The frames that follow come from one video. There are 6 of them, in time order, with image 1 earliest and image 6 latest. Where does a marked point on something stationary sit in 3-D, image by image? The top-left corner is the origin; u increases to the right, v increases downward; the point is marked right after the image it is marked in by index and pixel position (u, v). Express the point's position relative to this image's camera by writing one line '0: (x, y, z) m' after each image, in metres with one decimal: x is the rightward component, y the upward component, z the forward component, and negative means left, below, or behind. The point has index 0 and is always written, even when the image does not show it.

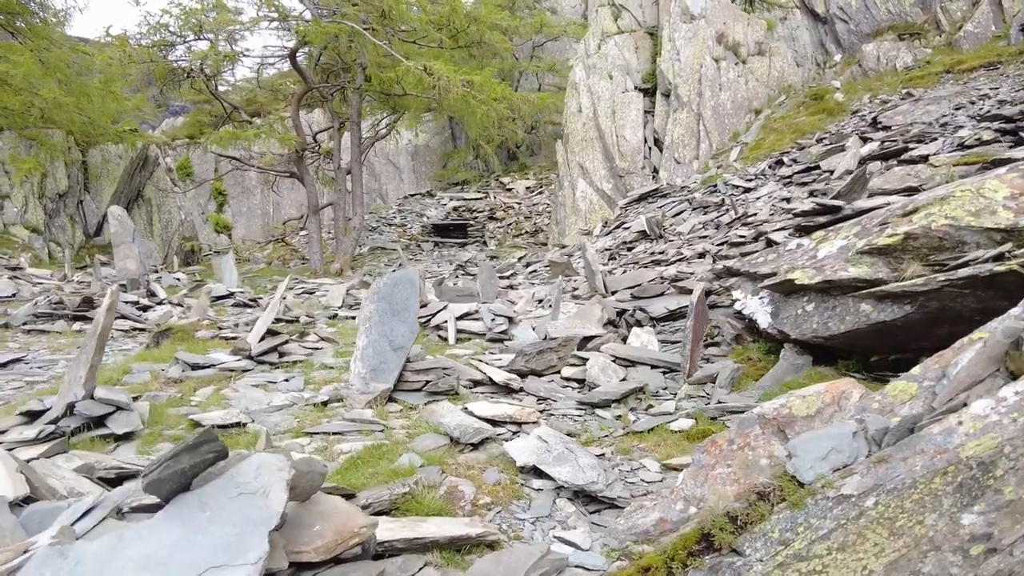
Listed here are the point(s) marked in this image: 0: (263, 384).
0: (-1.6, -0.6, +4.4) m
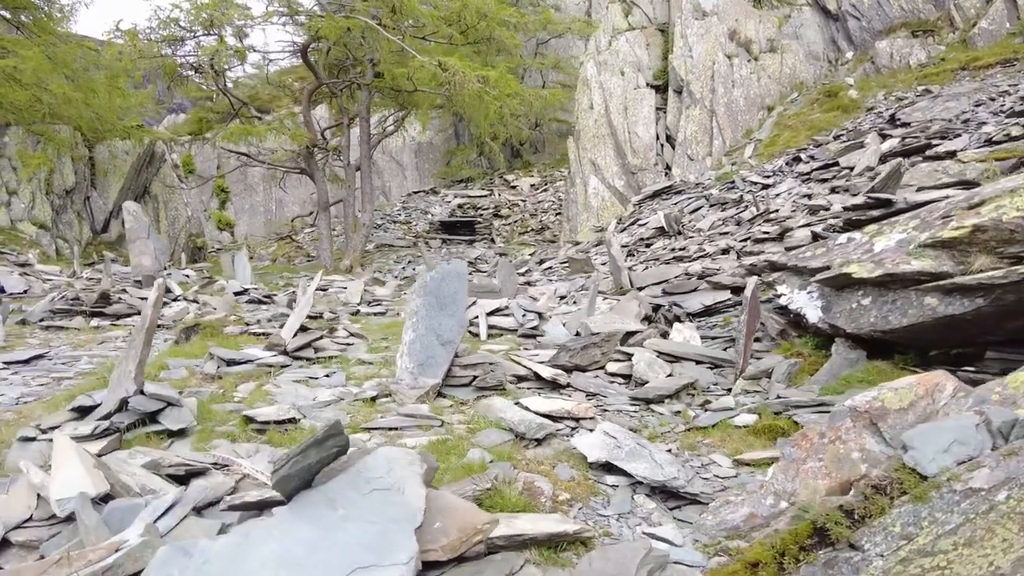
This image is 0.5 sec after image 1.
0: (-1.3, -0.6, +4.3) m
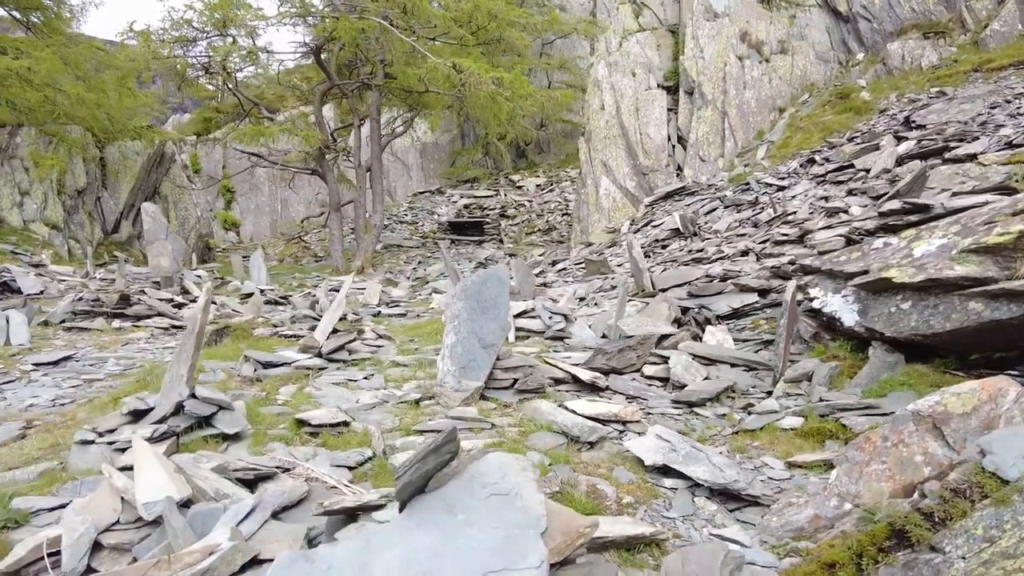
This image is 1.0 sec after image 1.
0: (-1.1, -0.6, +4.3) m
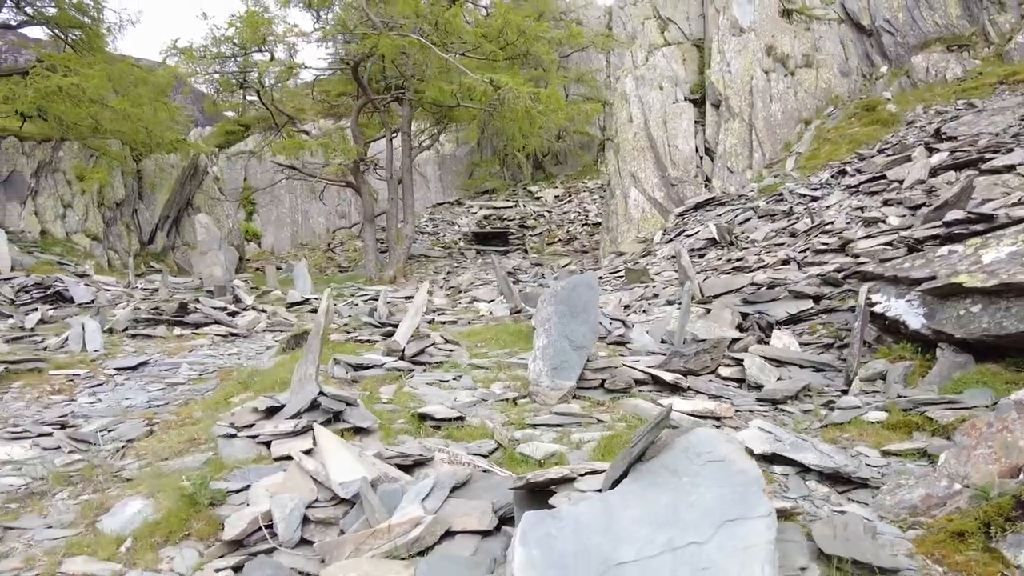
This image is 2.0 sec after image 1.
0: (-0.5, -0.7, +4.6) m
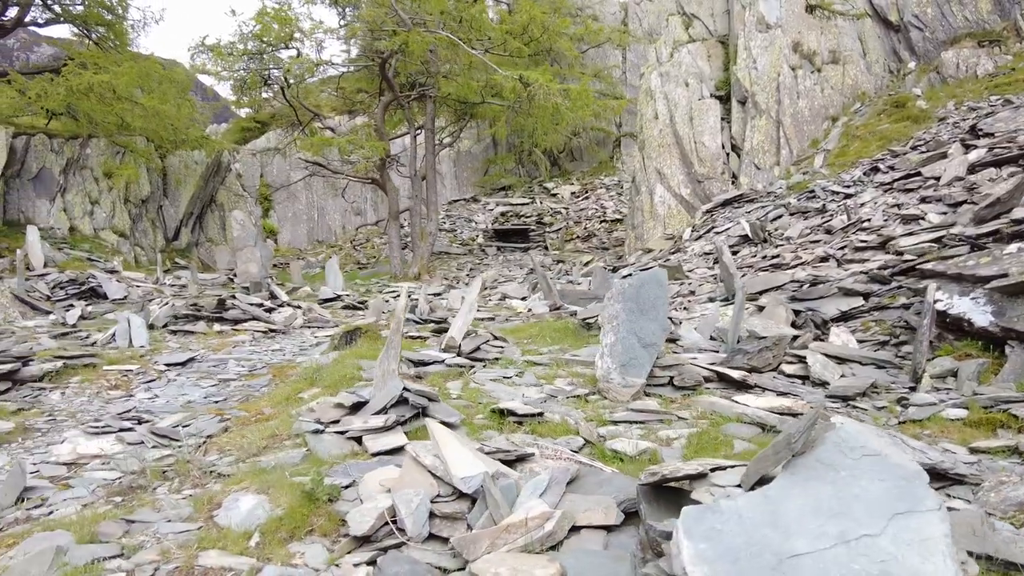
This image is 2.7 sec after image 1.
0: (-0.1, -0.6, +4.6) m
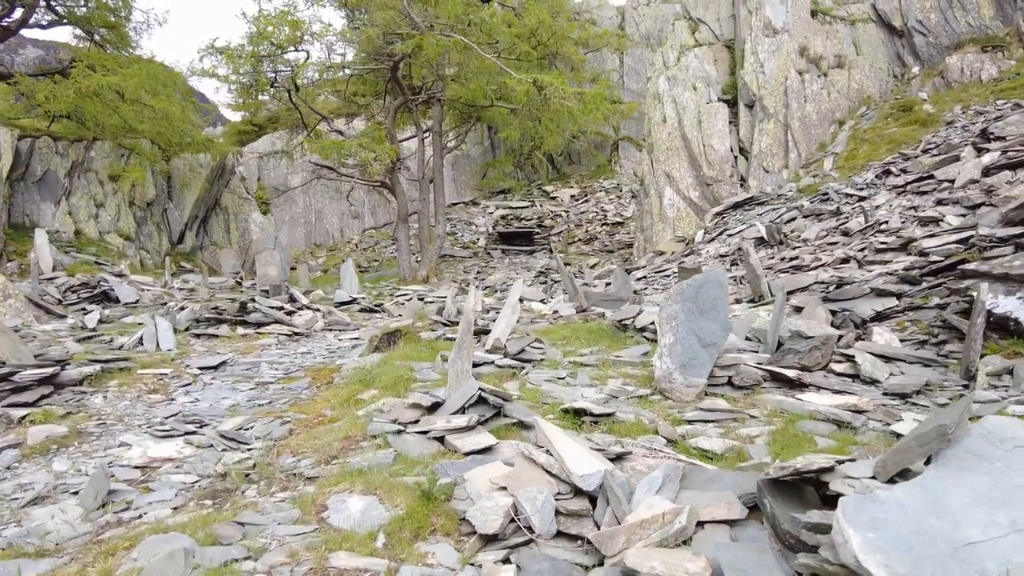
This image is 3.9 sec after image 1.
0: (+0.3, -0.6, +4.7) m
